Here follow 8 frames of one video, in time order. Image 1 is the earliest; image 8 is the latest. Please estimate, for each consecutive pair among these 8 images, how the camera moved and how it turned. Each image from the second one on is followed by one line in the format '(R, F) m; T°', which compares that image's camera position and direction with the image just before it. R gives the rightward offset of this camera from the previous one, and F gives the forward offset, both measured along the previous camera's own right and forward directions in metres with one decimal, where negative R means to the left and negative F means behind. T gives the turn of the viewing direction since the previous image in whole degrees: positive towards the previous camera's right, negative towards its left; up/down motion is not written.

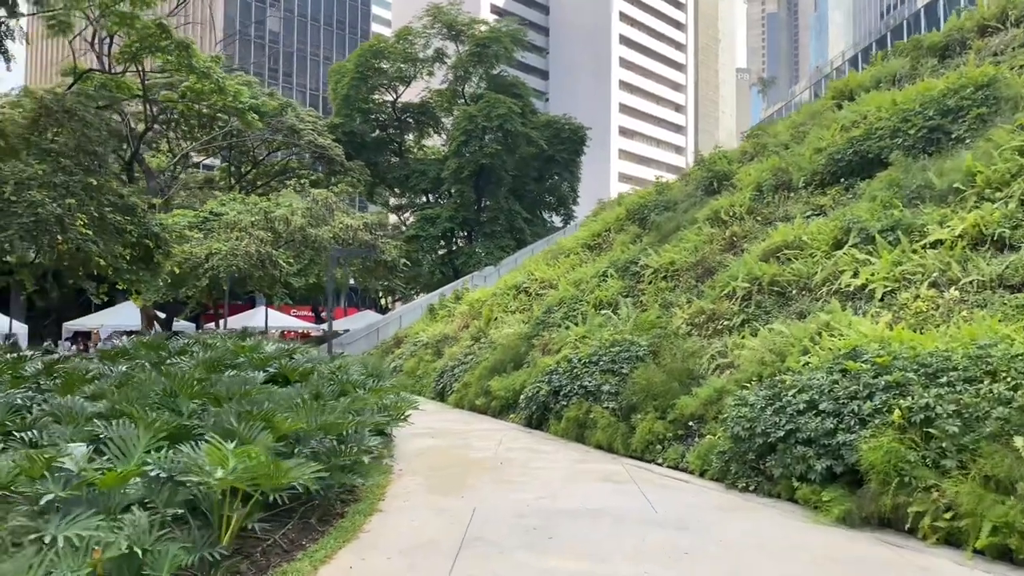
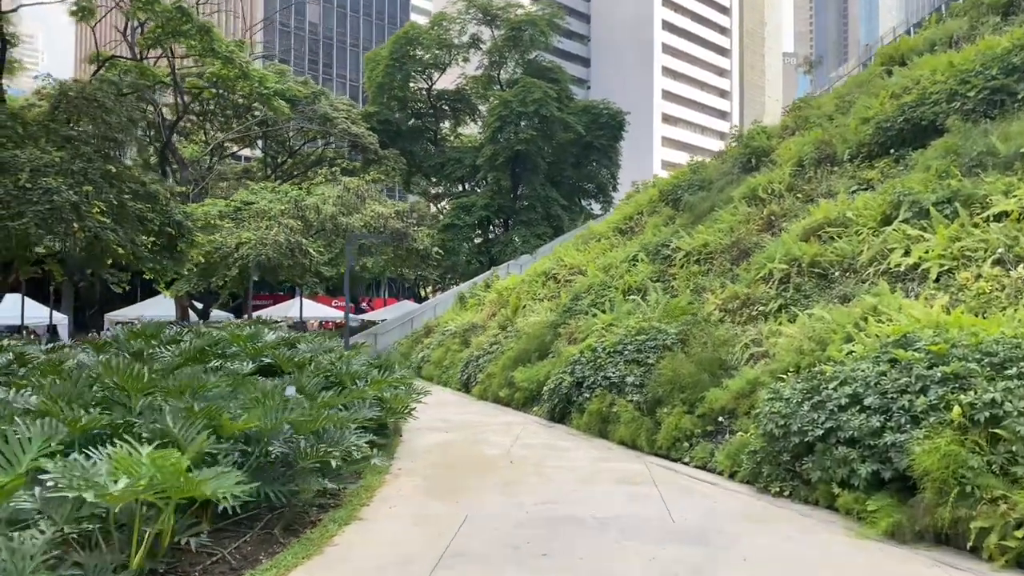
(+0.3, +0.7) m; -3°
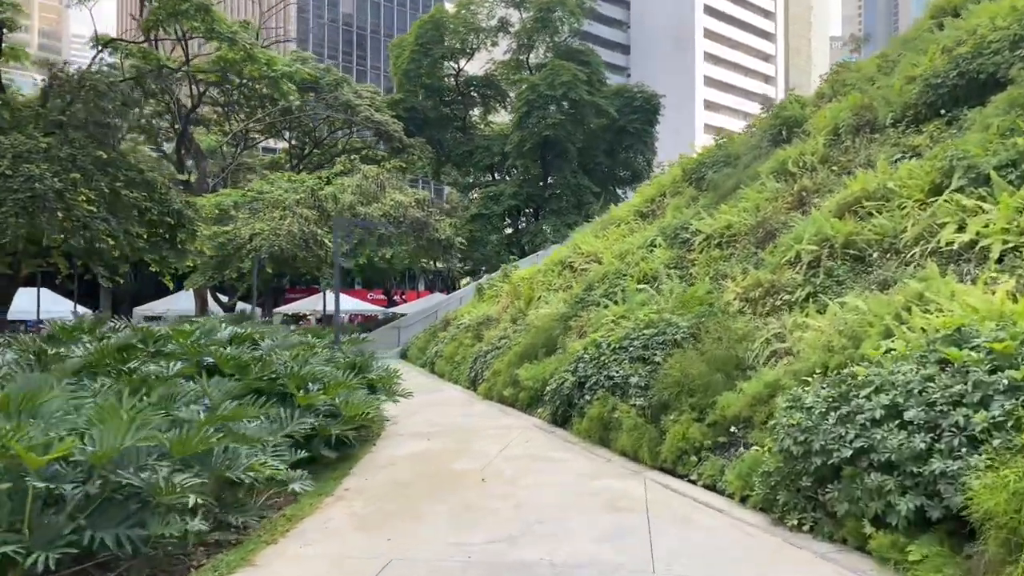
(+0.5, +1.2) m; -3°
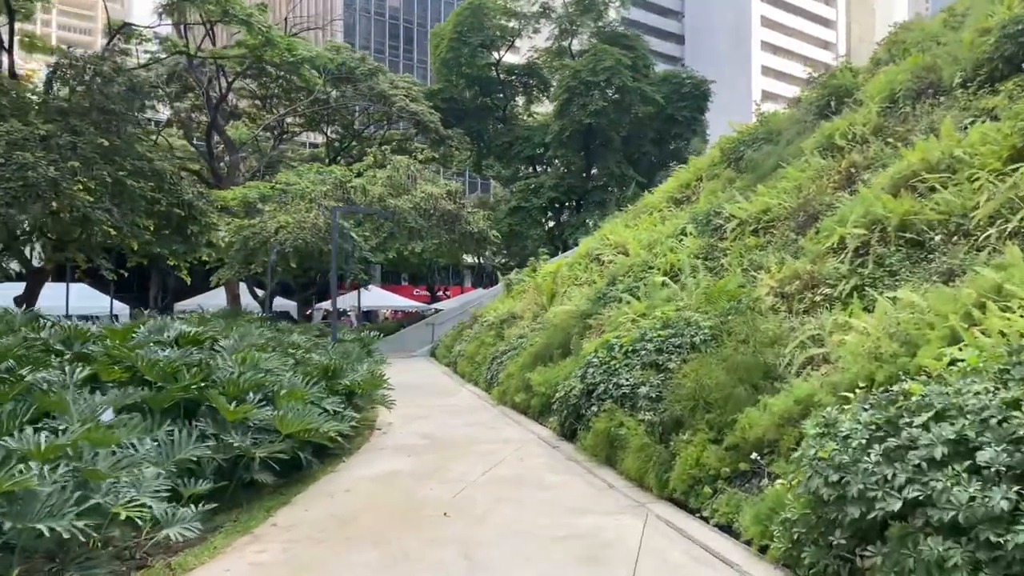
(+0.5, +1.2) m; -4°
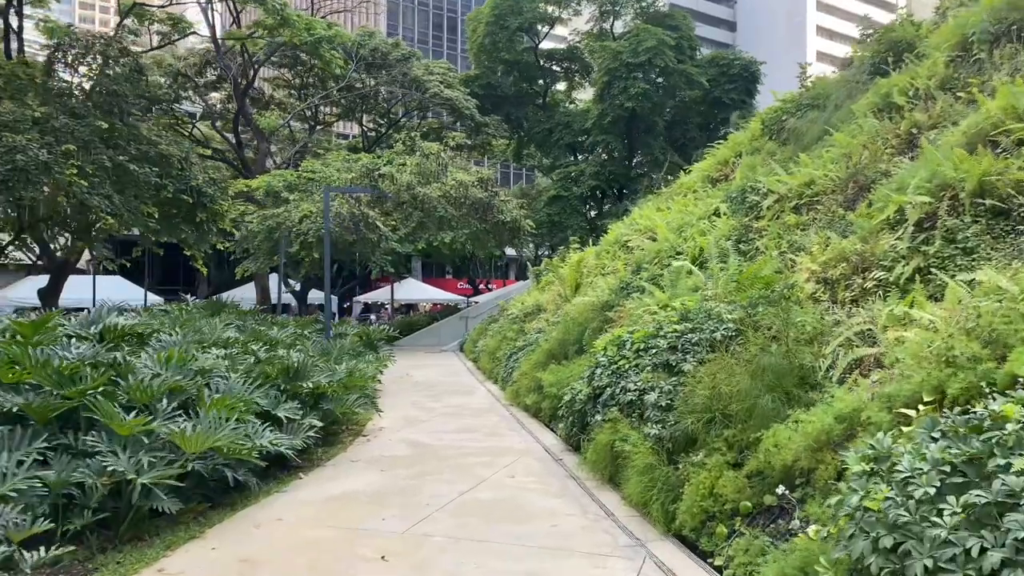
(+0.5, +1.2) m; -3°
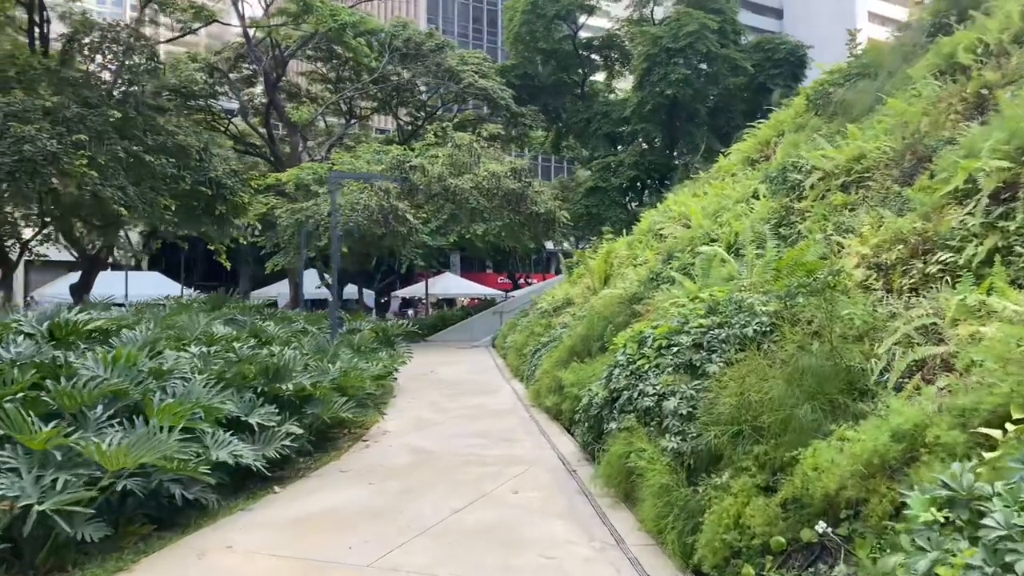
(+0.3, +0.8) m; -3°
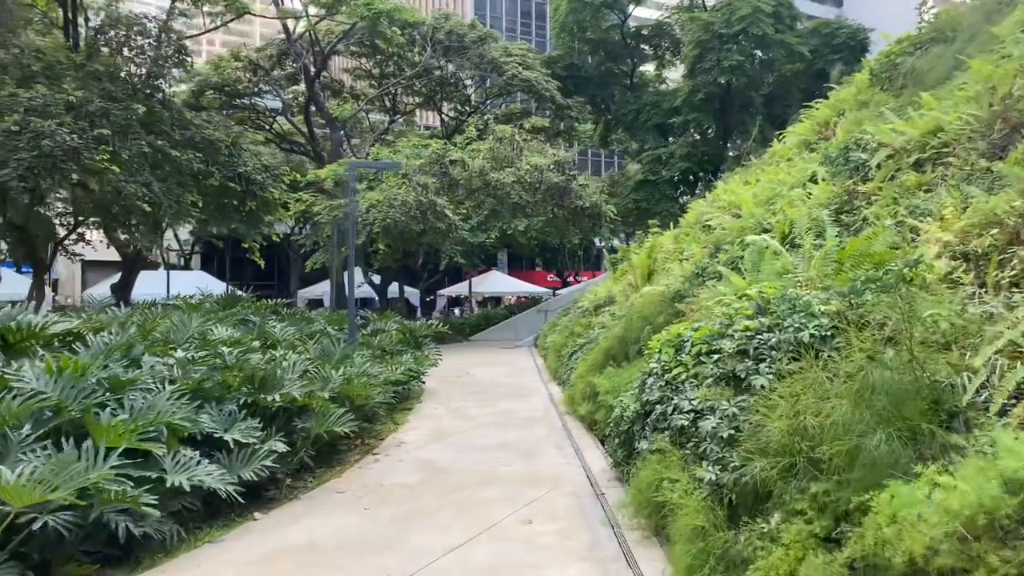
(+0.2, +0.8) m; -4°
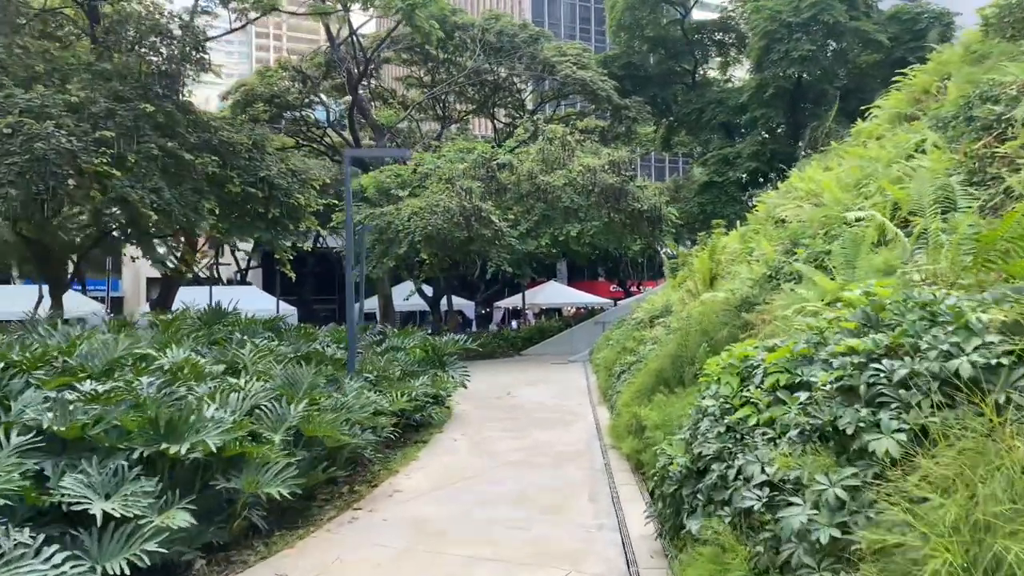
(+0.3, +1.5) m; -5°
